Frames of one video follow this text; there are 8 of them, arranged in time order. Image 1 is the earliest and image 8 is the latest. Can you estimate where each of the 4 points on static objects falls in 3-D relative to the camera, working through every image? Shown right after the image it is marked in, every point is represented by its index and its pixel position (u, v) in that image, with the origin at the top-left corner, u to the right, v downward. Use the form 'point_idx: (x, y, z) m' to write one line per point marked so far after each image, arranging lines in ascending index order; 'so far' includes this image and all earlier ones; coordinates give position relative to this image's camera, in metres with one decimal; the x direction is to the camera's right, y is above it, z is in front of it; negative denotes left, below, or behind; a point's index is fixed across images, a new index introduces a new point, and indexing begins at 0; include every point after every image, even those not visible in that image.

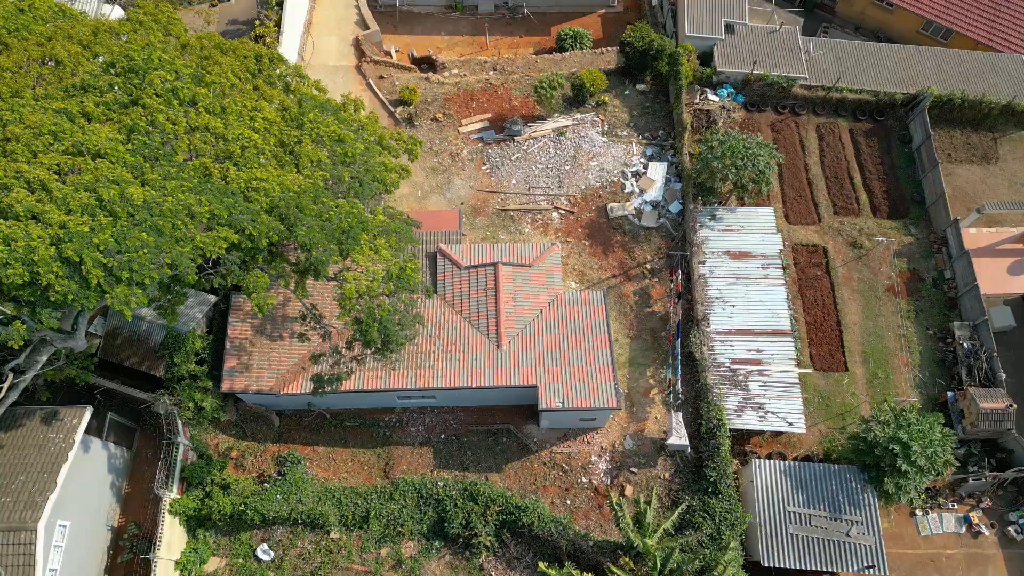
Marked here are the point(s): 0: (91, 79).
0: (-12.7, +6.3, +16.4) m
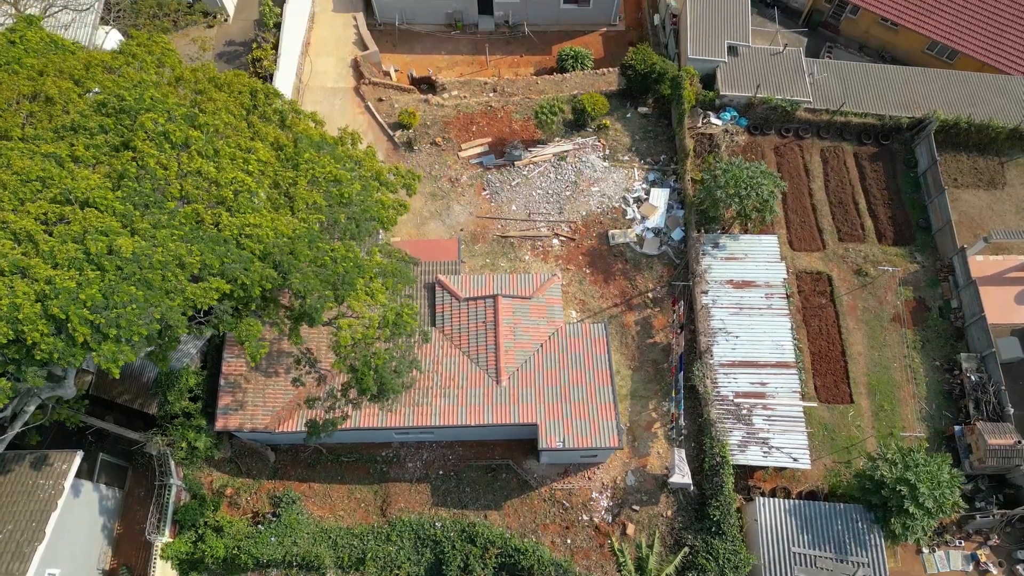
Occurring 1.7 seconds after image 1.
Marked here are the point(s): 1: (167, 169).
0: (-12.8, +5.0, +16.0) m
1: (-9.8, +3.3, +15.3) m
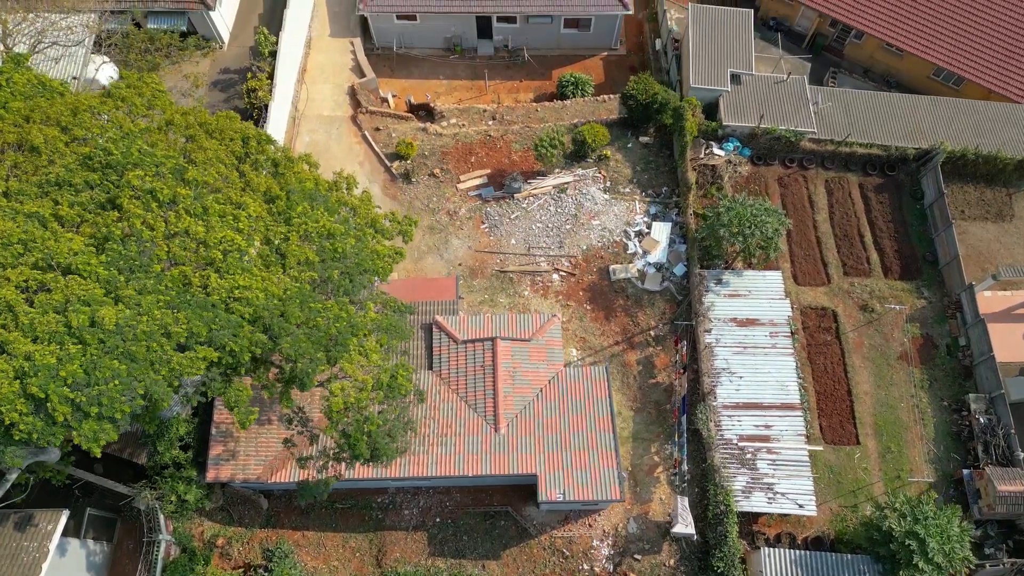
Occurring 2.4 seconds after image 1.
0: (-12.8, +3.2, +15.5) m
1: (-9.8, +1.6, +14.8) m
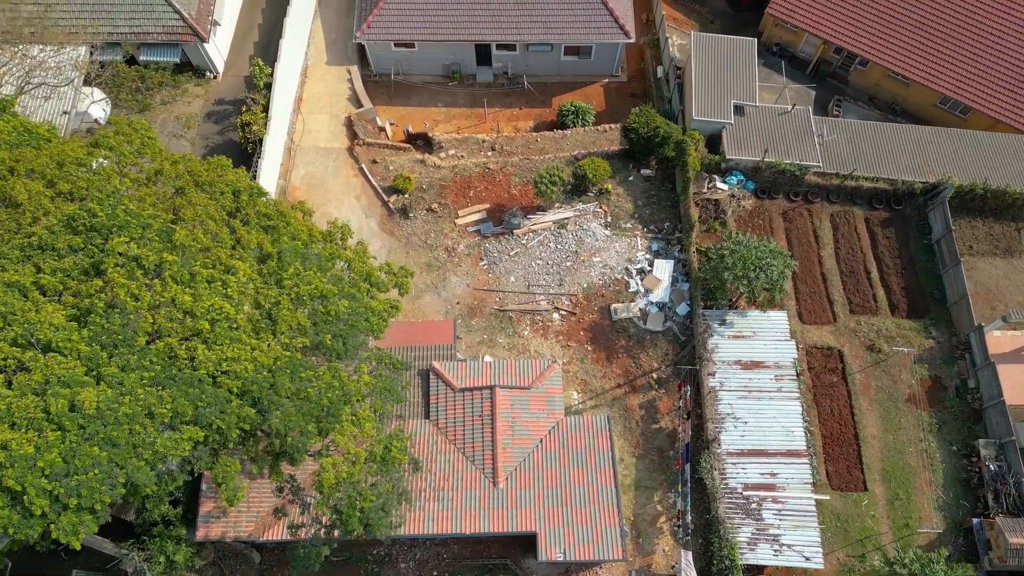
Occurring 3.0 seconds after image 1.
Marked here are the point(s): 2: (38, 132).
0: (-12.8, +1.4, +15.0) m
1: (-9.9, -0.3, +14.3) m
2: (-16.7, +5.5, +19.0) m
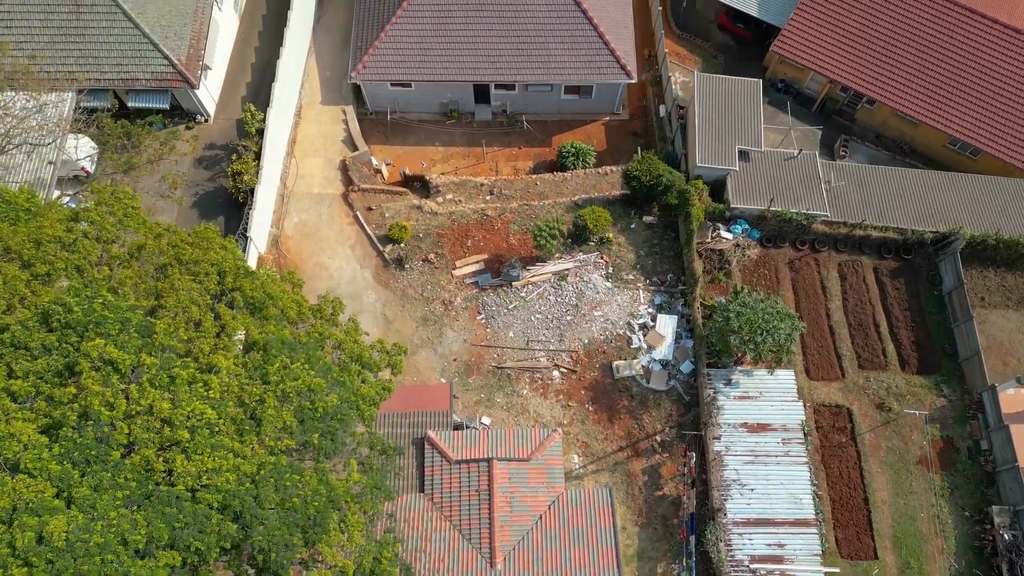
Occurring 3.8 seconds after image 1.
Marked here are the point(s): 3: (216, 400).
0: (-12.9, -1.3, +14.2) m
1: (-9.9, -2.9, +13.5) m
2: (-16.7, +2.8, +18.3) m
3: (-7.8, -2.9, +14.3) m
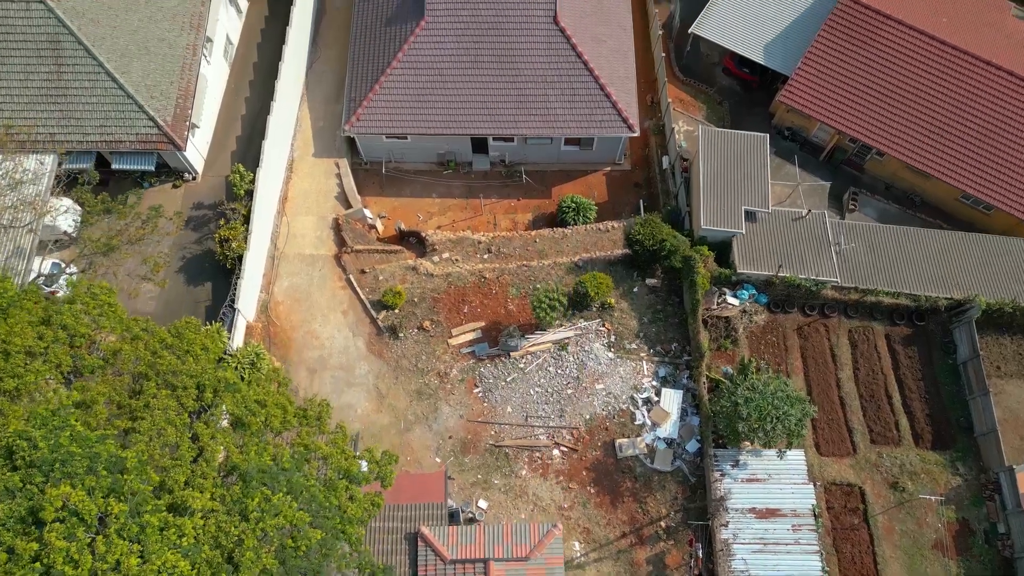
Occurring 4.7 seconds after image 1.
0: (-13.0, -4.6, +13.2) m
1: (-10.0, -6.3, +12.5) m
2: (-16.8, -0.5, +17.3) m
3: (-7.9, -6.3, +13.3) m
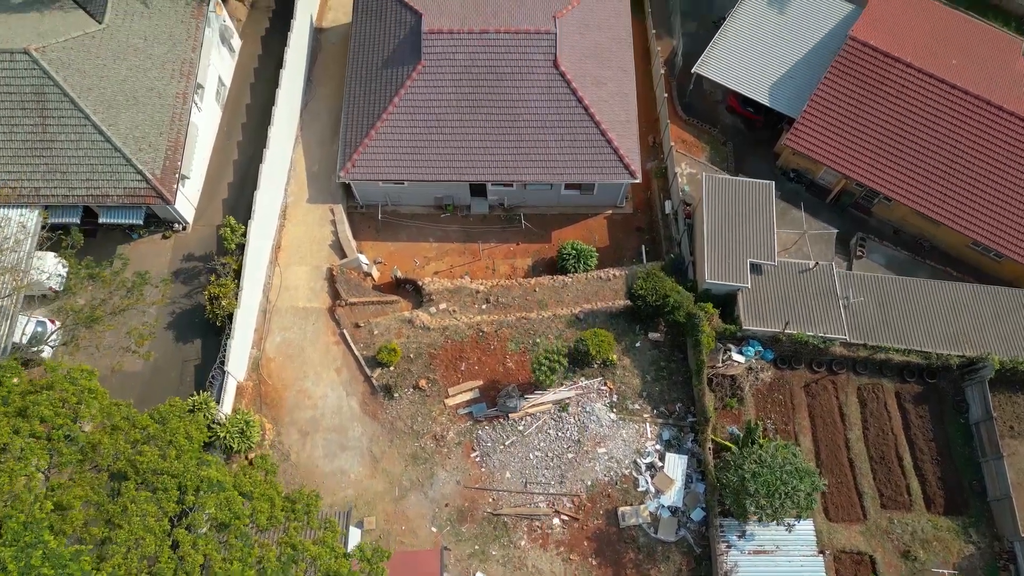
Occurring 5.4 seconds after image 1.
0: (-13.0, -7.3, +12.4) m
1: (-10.0, -8.9, +11.7) m
2: (-16.9, -3.2, +16.5) m
3: (-7.9, -9.0, +12.5) m
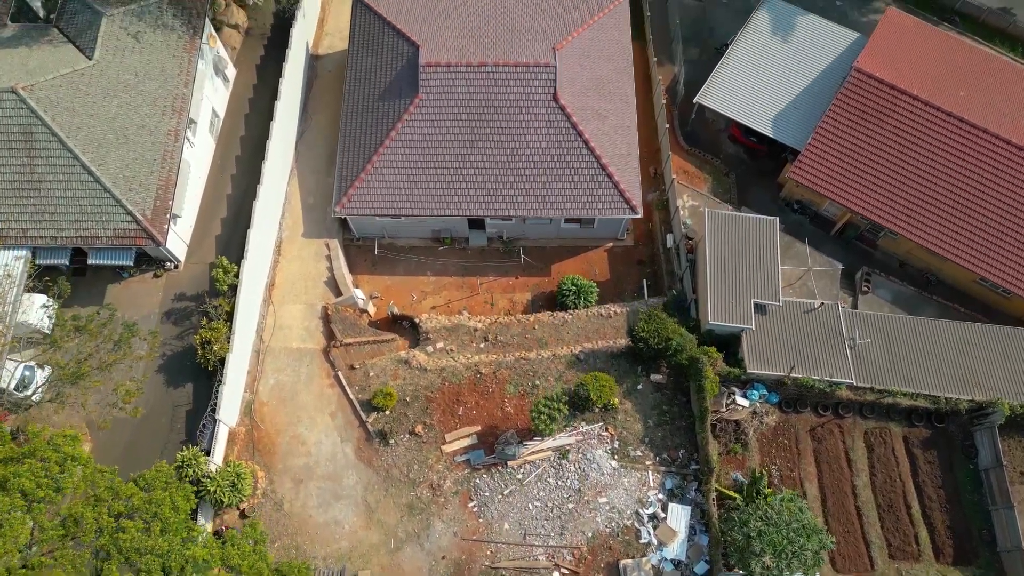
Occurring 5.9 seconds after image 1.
0: (-13.1, -9.2, +11.8) m
1: (-10.1, -10.9, +11.0) m
2: (-16.9, -5.1, +15.9) m
3: (-8.0, -10.9, +11.9) m
